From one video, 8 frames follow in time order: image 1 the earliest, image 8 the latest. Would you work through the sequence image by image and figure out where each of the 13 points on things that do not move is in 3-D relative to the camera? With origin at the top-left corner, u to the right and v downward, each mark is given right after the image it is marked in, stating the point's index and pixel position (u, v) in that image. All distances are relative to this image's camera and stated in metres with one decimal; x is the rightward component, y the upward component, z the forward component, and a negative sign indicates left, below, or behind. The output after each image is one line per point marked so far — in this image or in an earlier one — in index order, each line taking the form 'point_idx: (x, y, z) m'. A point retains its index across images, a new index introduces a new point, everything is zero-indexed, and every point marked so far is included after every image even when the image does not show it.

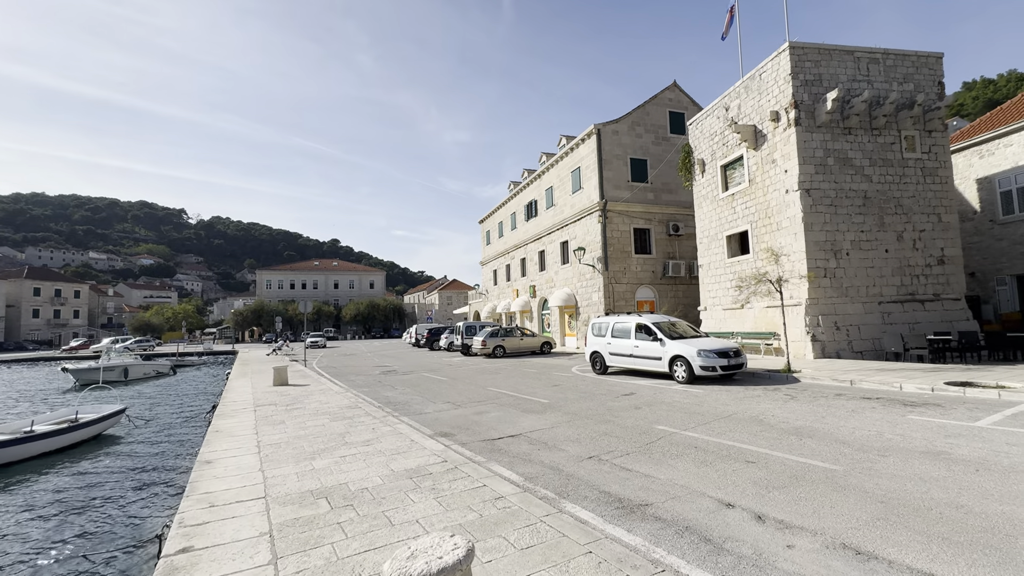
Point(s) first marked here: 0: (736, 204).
0: (+8.4, +3.2, +17.8) m
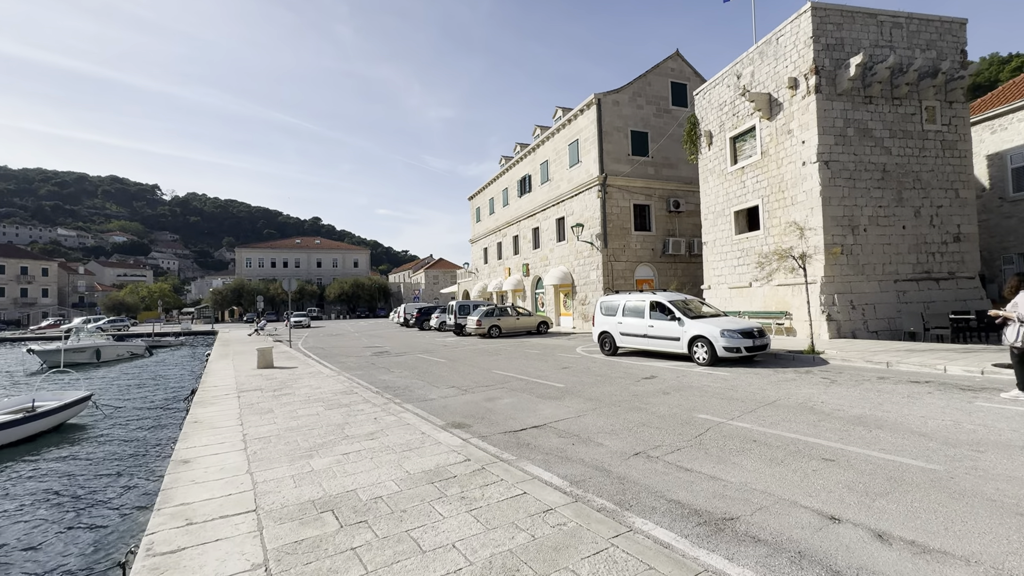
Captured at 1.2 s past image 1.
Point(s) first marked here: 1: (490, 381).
0: (+8.4, +4.0, +17.0) m
1: (-0.5, -1.9, +9.9) m
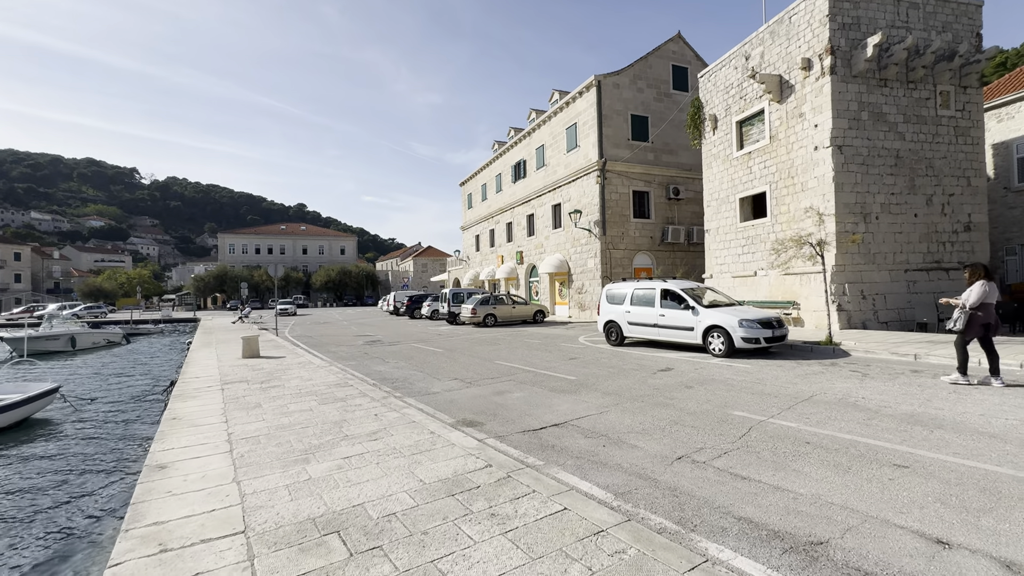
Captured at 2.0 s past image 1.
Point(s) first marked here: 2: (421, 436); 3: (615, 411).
0: (+8.3, +4.3, +16.5) m
1: (-0.3, -1.7, +9.3) m
2: (-1.0, -1.7, +5.3) m
3: (+1.4, -1.6, +6.3) m
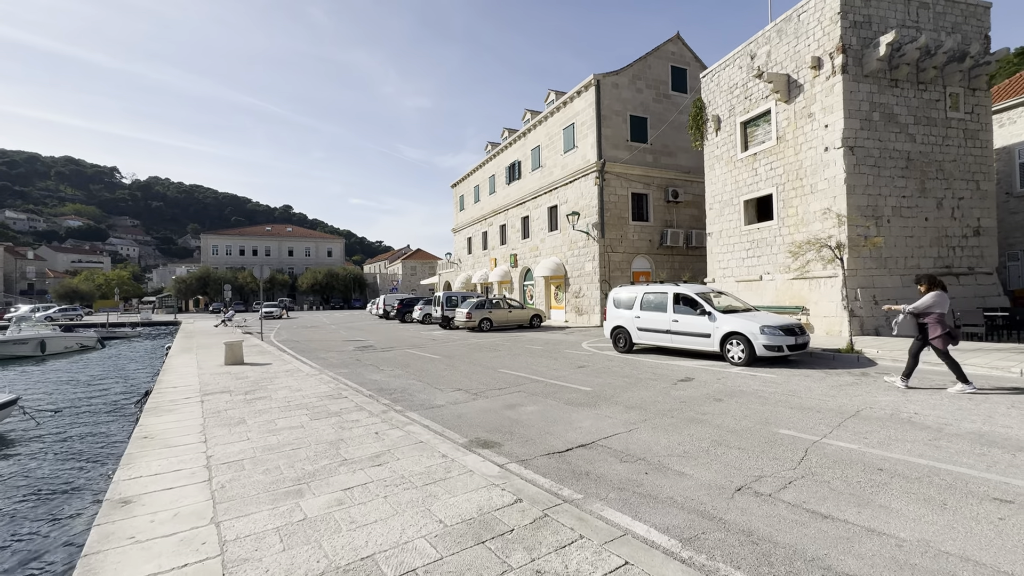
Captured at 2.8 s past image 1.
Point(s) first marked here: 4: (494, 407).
0: (+8.3, +4.2, +16.0) m
1: (-0.2, -1.7, +8.6) m
2: (-0.8, -1.7, +4.6) m
3: (+1.6, -1.7, +5.6) m
4: (-0.3, -1.7, +6.9) m
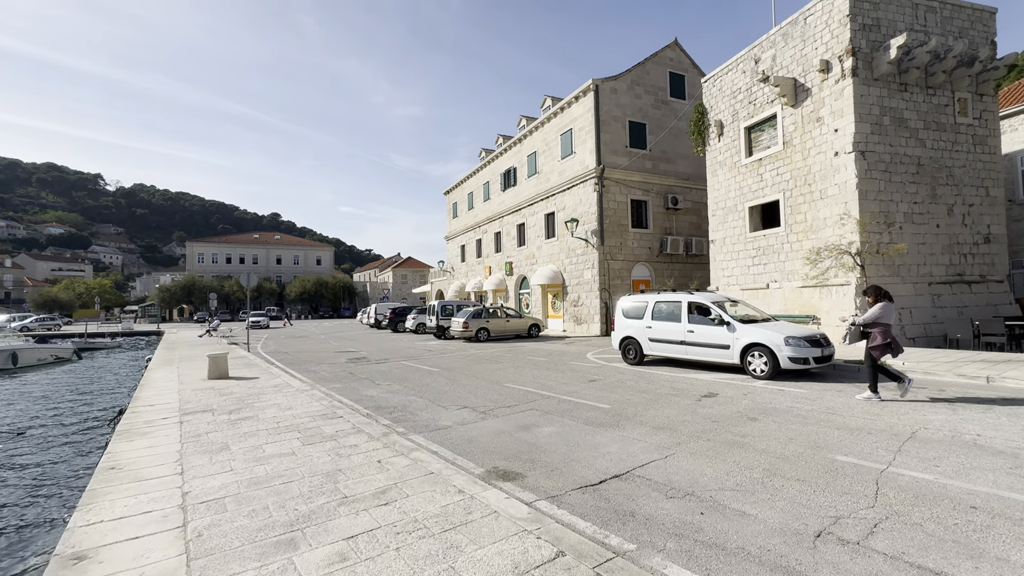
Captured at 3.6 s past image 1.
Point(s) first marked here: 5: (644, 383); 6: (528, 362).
0: (+8.3, +3.9, +15.7) m
1: (0.0, -1.9, +8.0) m
2: (-0.5, -1.8, +4.0) m
3: (+1.8, -1.8, +5.0) m
4: (-0.1, -1.9, +6.3) m
5: (+2.5, -1.8, +8.8) m
6: (+0.4, -2.0, +12.7) m
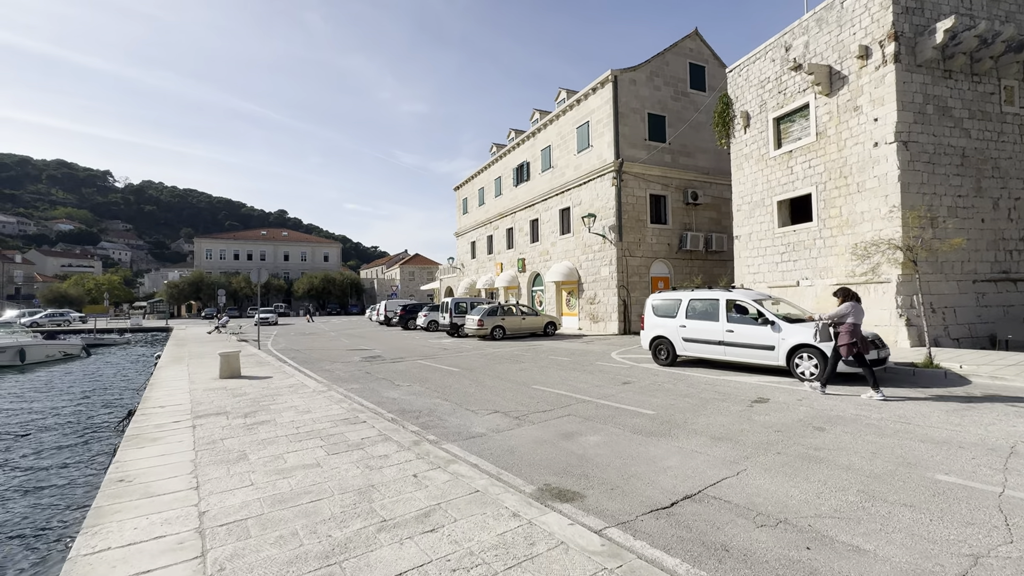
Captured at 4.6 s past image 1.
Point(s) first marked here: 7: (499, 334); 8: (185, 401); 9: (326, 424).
0: (+8.9, +4.0, +15.0) m
1: (+0.5, -1.8, +7.4) m
2: (-0.1, -1.7, +3.5) m
3: (+2.3, -1.7, +4.5) m
4: (+0.4, -1.8, +5.8) m
5: (+3.0, -1.7, +8.2) m
6: (+1.0, -1.9, +12.1) m
7: (-0.5, -1.9, +19.5) m
8: (-5.8, -2.0, +8.5) m
9: (-2.6, -1.9, +6.6) m
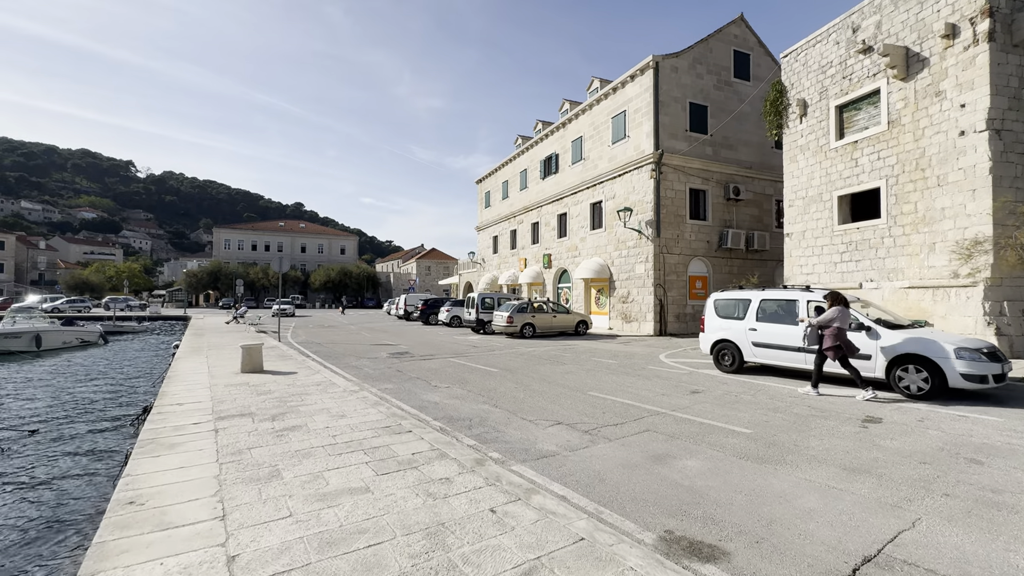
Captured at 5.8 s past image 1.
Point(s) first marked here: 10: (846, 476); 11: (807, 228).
0: (+10.1, +3.9, +13.8) m
1: (+1.3, -1.7, +6.5) m
2: (+0.7, -1.7, +2.5) m
3: (+3.1, -1.7, +3.4) m
4: (+1.3, -1.7, +4.8) m
5: (+3.9, -1.7, +7.2) m
6: (+2.0, -1.8, +11.1) m
7: (+0.6, -1.7, +18.6) m
8: (-4.9, -1.8, +7.6) m
9: (-1.7, -1.7, +5.7) m
10: (+3.0, -1.7, +4.3) m
11: (+9.6, +1.9, +15.4) m
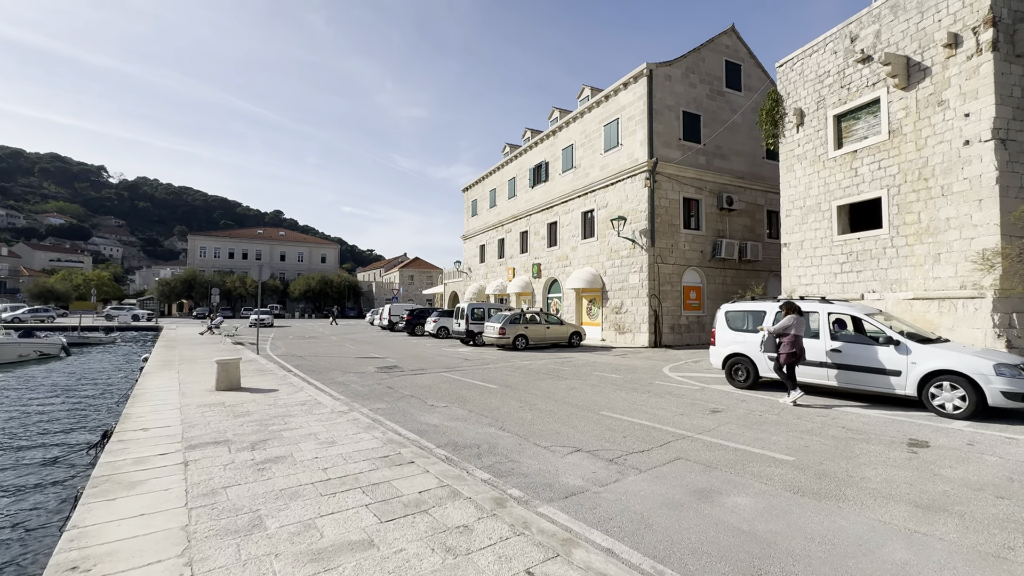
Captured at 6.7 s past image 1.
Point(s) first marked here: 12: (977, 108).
0: (+10.0, +3.6, +13.6) m
1: (+1.5, -1.9, +5.9) m
2: (+1.0, -1.7, +1.9) m
3: (+3.3, -1.8, +2.9) m
4: (+1.5, -1.8, +4.2) m
5: (+4.0, -1.8, +6.7) m
6: (+1.9, -2.0, +10.6) m
7: (+0.3, -2.1, +17.9) m
8: (-4.8, -1.9, +6.8) m
9: (-1.6, -1.8, +5.0) m
10: (+3.3, -1.8, +3.8) m
11: (+9.4, +1.6, +15.1) m
12: (+10.8, +4.2, +11.1) m
